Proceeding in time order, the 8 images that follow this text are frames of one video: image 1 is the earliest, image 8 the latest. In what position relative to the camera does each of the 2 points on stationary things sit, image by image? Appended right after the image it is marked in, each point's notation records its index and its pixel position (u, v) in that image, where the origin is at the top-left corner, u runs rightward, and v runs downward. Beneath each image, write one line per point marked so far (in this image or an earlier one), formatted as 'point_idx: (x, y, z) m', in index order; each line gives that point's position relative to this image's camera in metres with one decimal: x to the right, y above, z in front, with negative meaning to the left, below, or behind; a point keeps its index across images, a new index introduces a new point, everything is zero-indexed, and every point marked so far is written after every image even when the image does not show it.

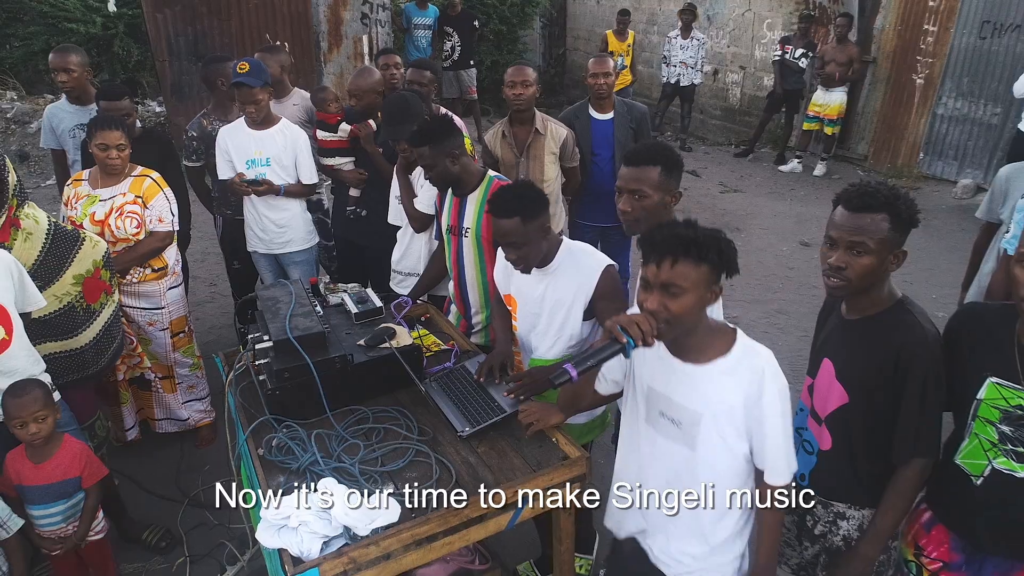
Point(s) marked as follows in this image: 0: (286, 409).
0: (-0.6, -0.3, +1.8) m
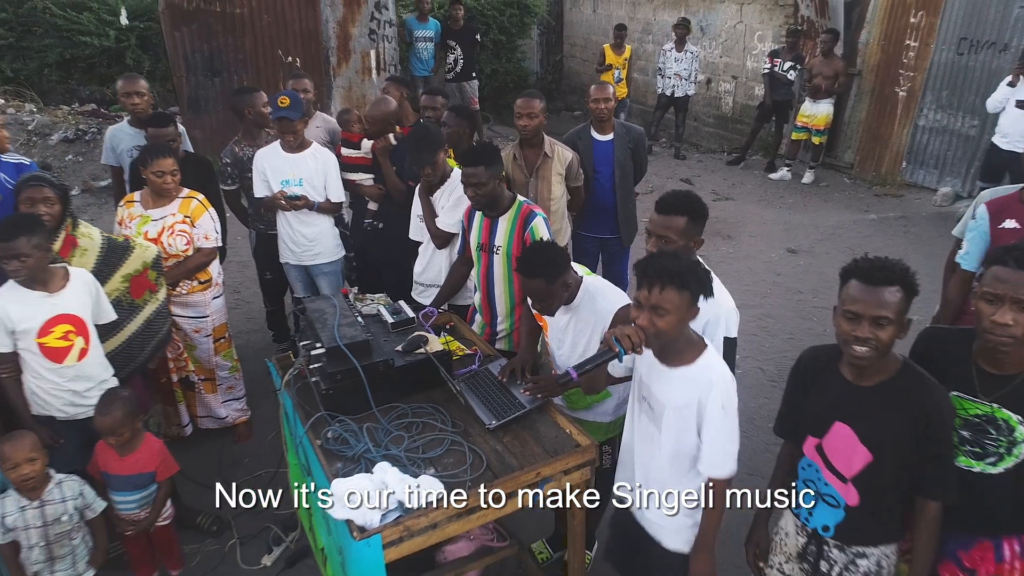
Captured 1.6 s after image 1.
0: (-0.5, -0.4, +2.2) m
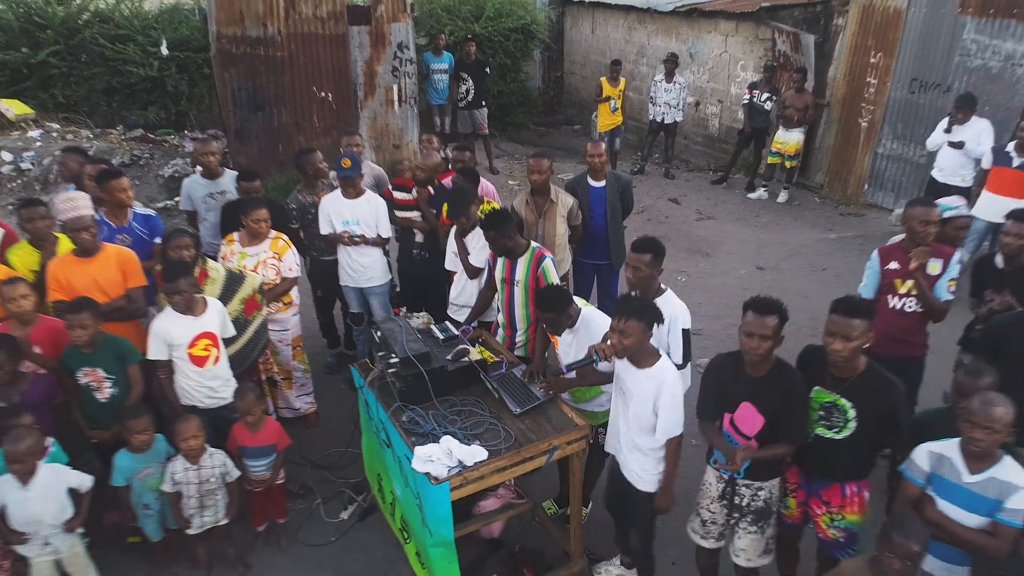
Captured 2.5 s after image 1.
0: (-0.4, -0.5, +3.1) m
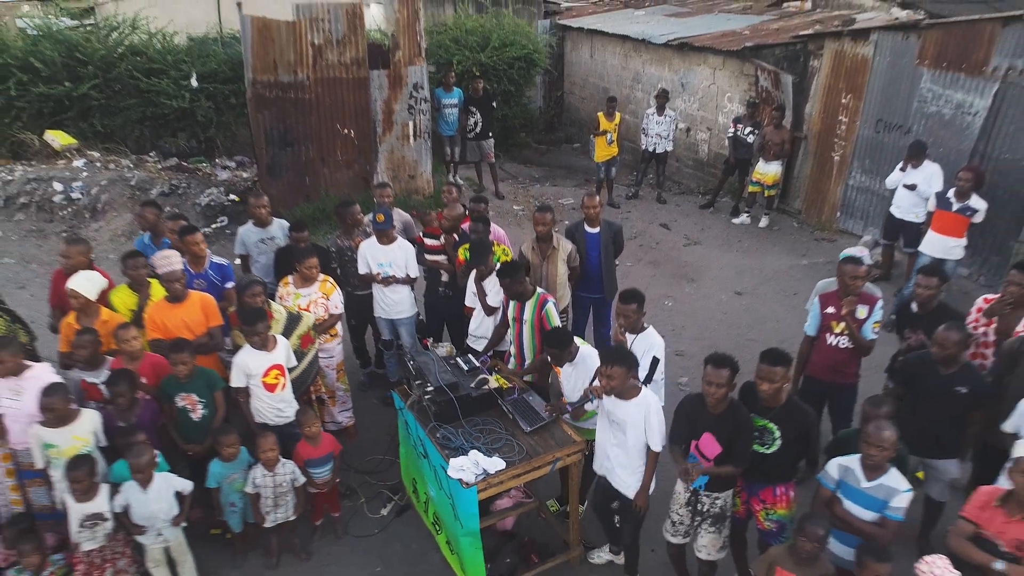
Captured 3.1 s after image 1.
0: (-0.4, -0.7, +3.9) m
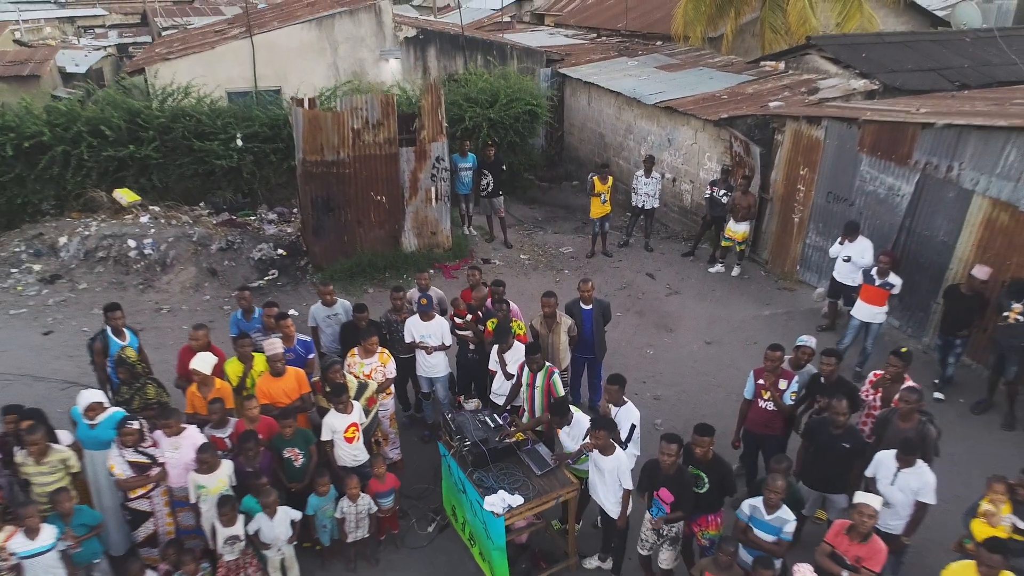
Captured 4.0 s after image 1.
0: (-0.3, -1.3, +5.4) m
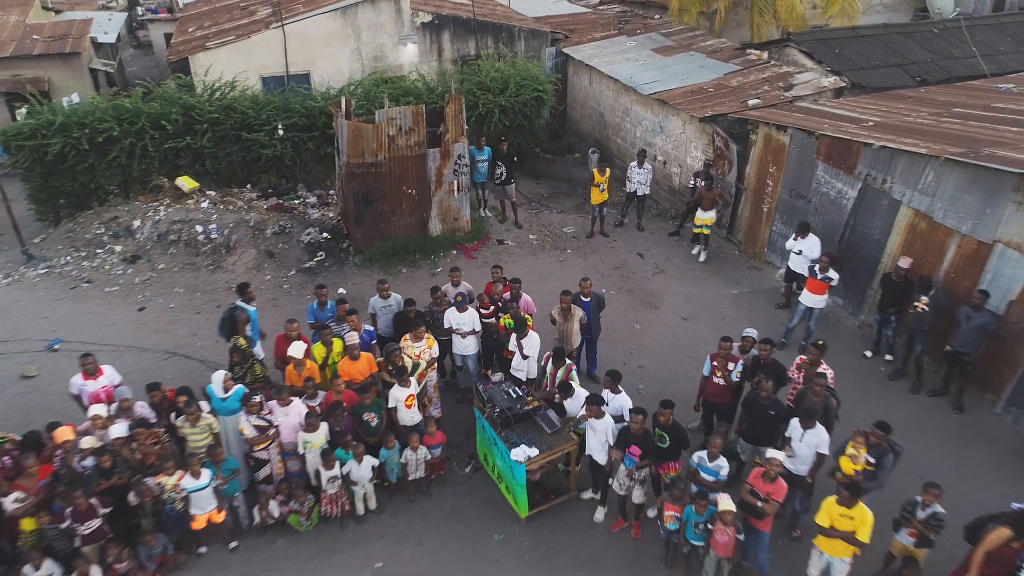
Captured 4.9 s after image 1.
0: (-0.1, -1.4, +7.4) m
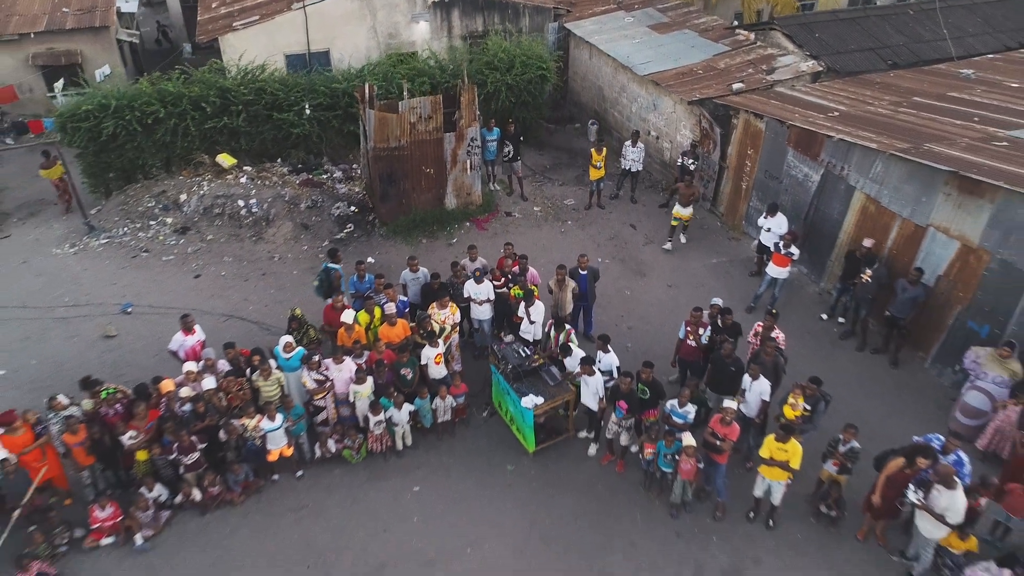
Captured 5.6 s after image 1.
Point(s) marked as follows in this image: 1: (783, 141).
0: (0.0, -1.2, +9.1) m
1: (+4.6, +2.5, +12.2) m
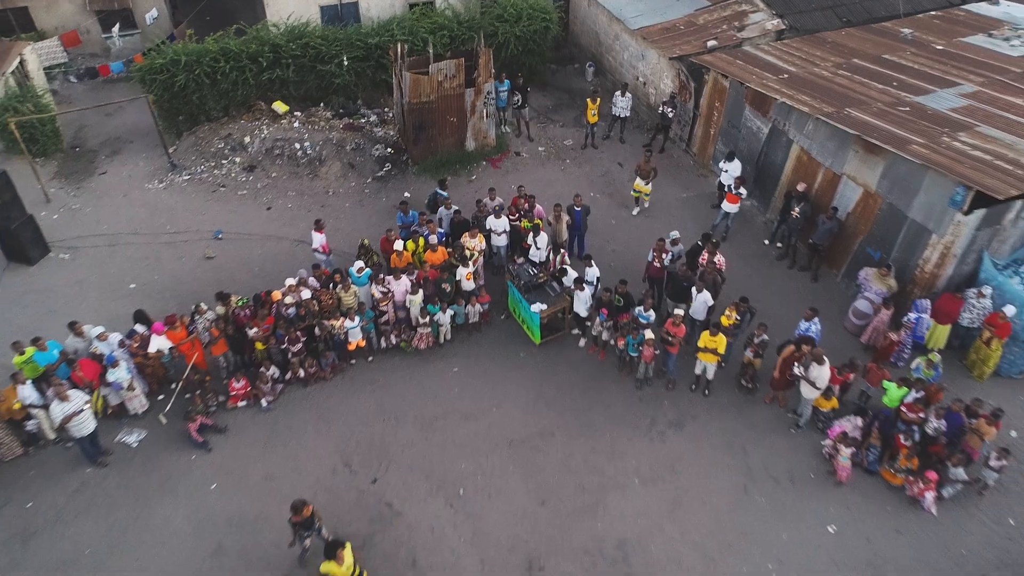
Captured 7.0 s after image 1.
0: (+0.2, -0.1, +12.3) m
1: (+4.8, +4.0, +14.9) m
